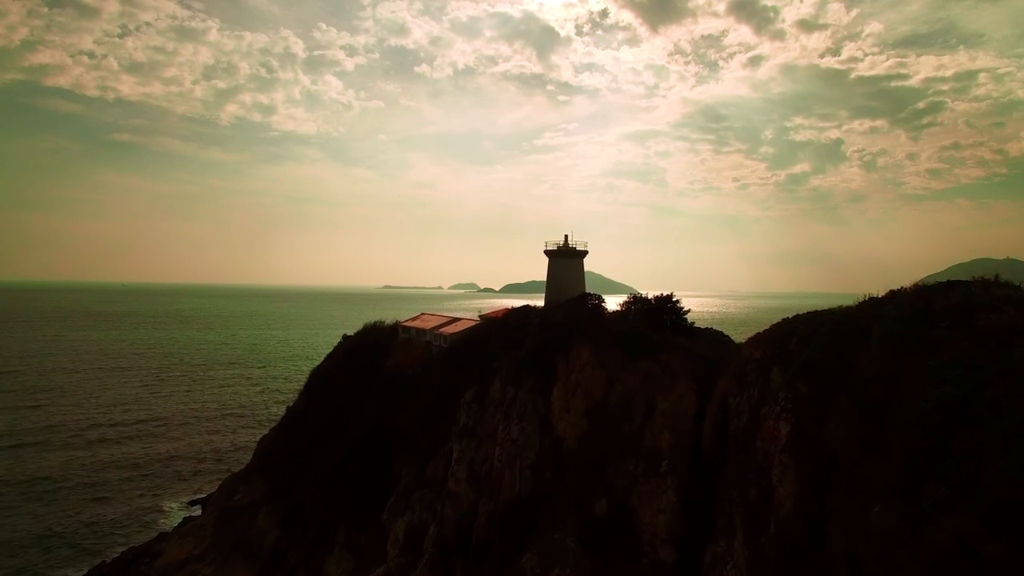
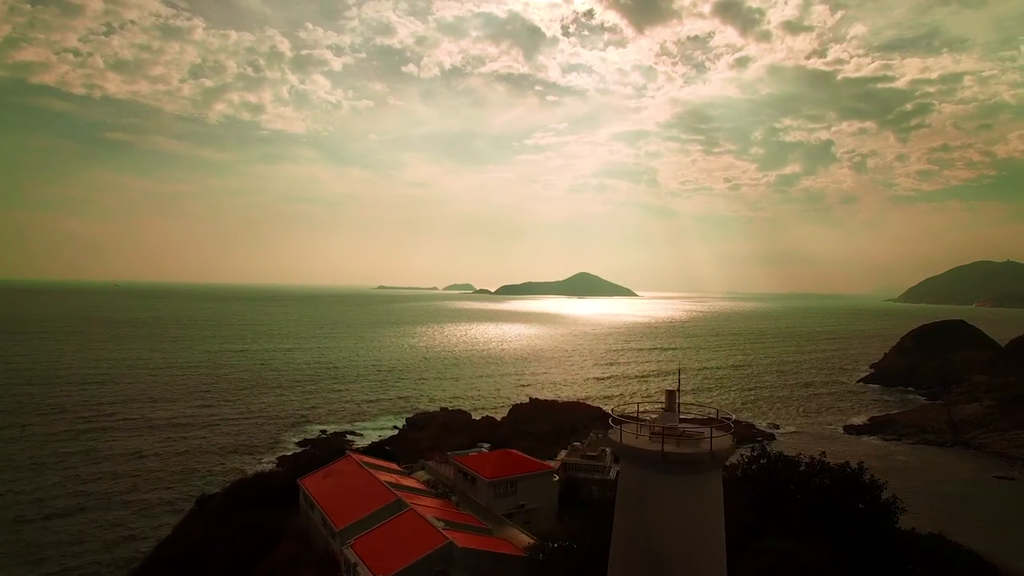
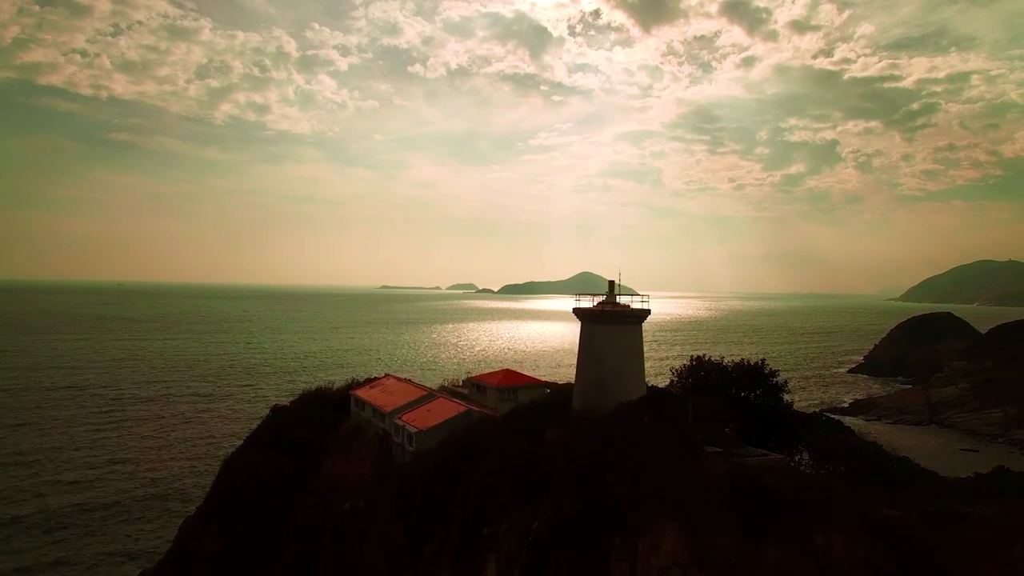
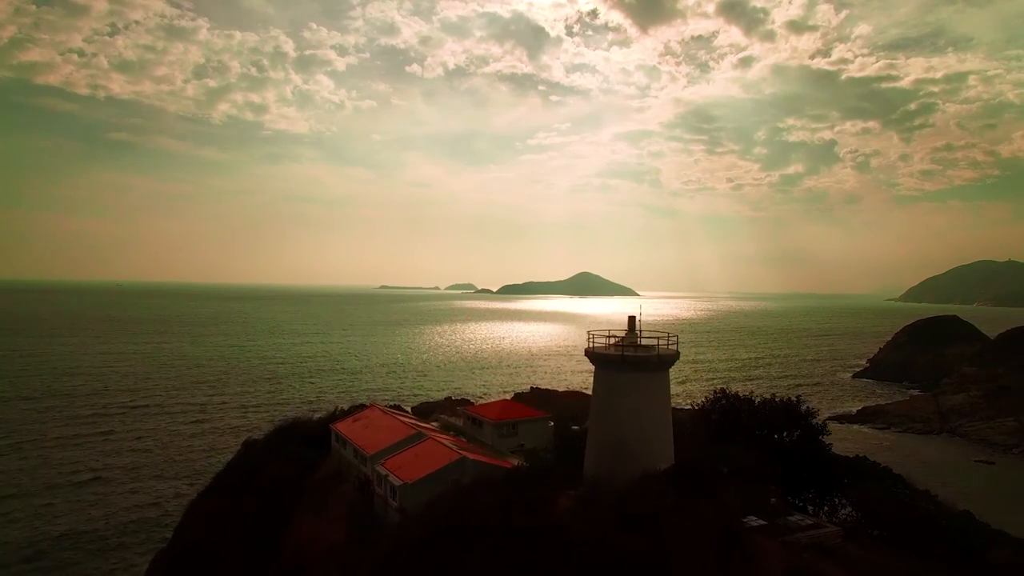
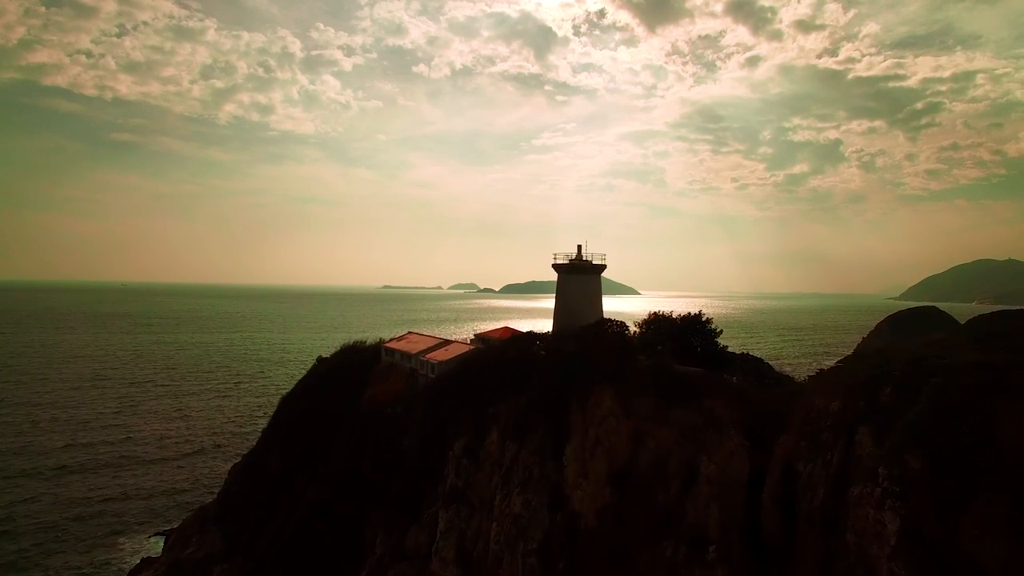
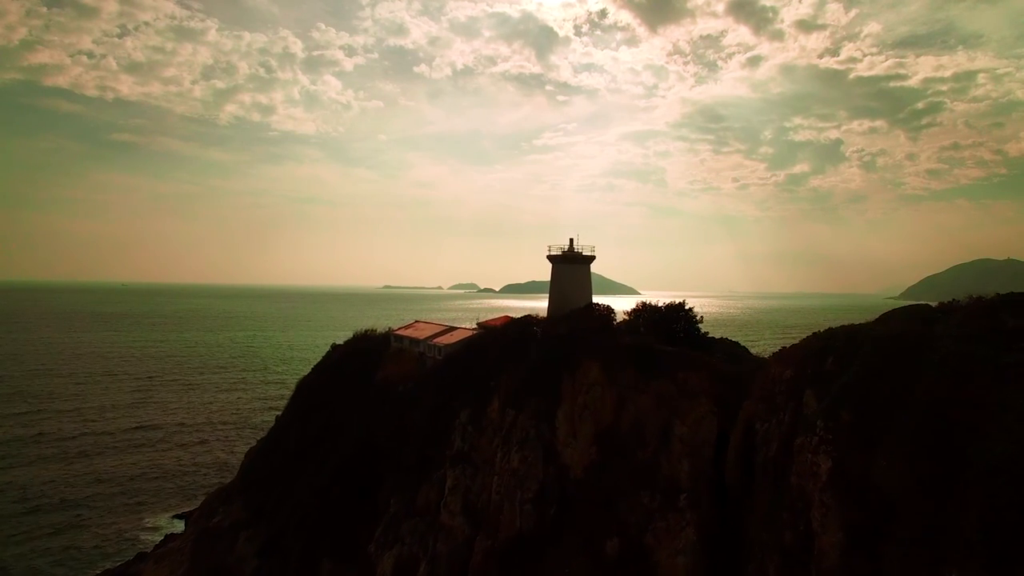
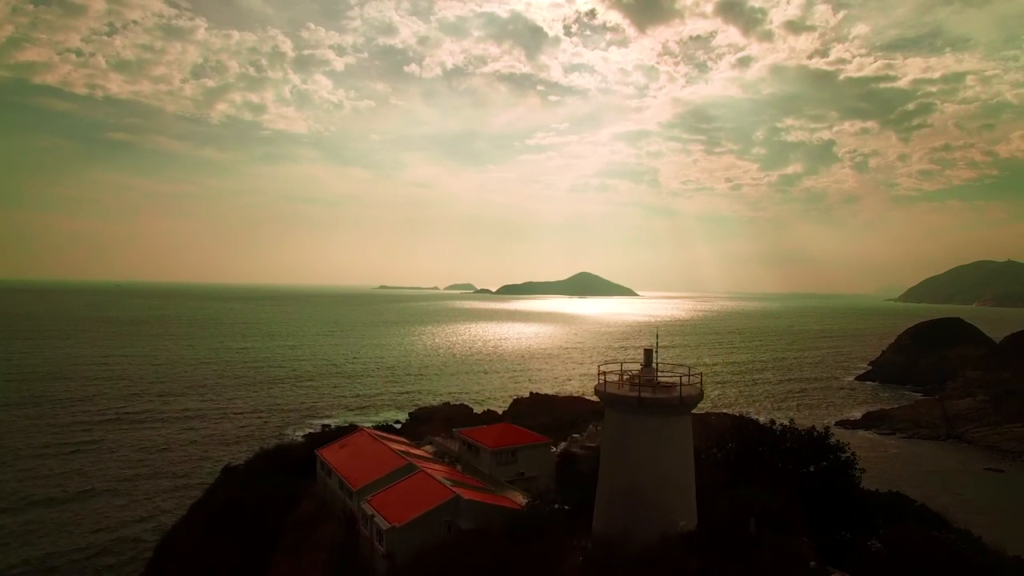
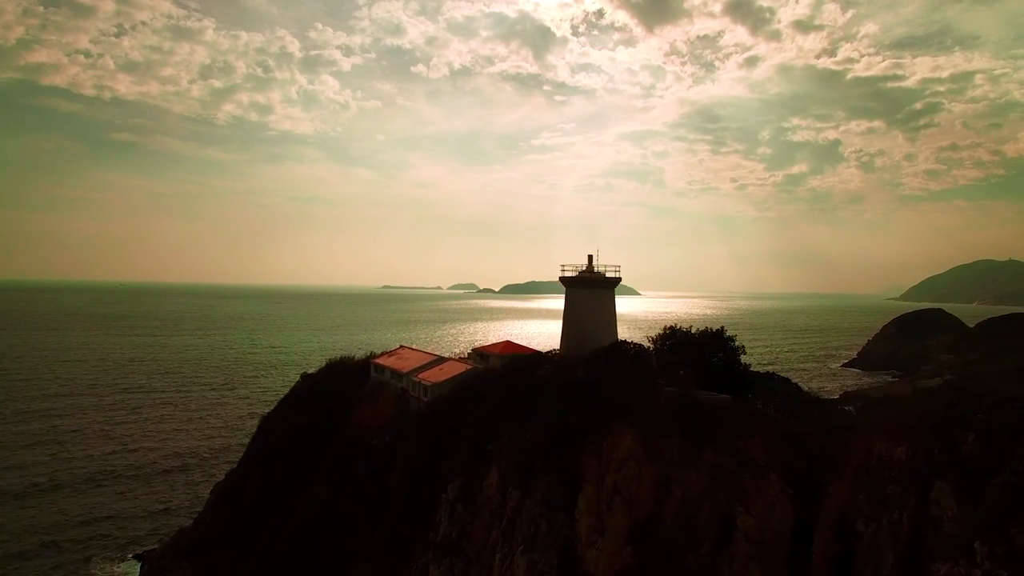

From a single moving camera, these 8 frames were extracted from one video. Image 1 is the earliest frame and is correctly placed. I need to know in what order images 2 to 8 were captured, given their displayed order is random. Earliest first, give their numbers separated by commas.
6, 5, 8, 3, 4, 7, 2
